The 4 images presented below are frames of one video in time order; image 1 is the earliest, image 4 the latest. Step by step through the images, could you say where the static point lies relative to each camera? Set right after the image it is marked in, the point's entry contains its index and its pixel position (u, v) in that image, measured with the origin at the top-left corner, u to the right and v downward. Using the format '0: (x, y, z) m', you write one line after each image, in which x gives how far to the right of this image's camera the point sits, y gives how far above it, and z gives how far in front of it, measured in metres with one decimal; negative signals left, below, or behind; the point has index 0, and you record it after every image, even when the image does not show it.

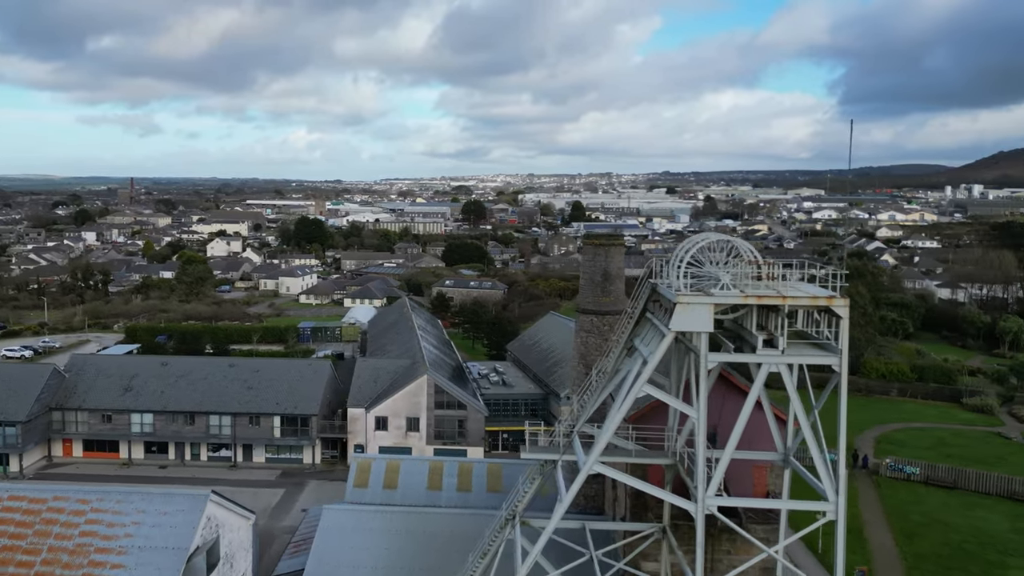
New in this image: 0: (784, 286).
0: (+3.4, 0.0, +10.5) m
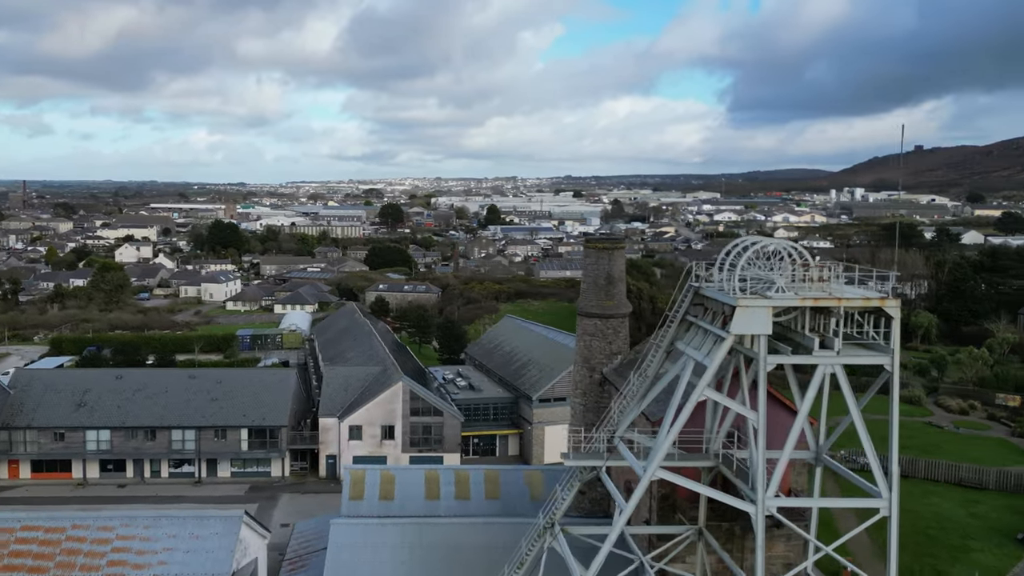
0: (+4.2, 0.0, +10.7) m
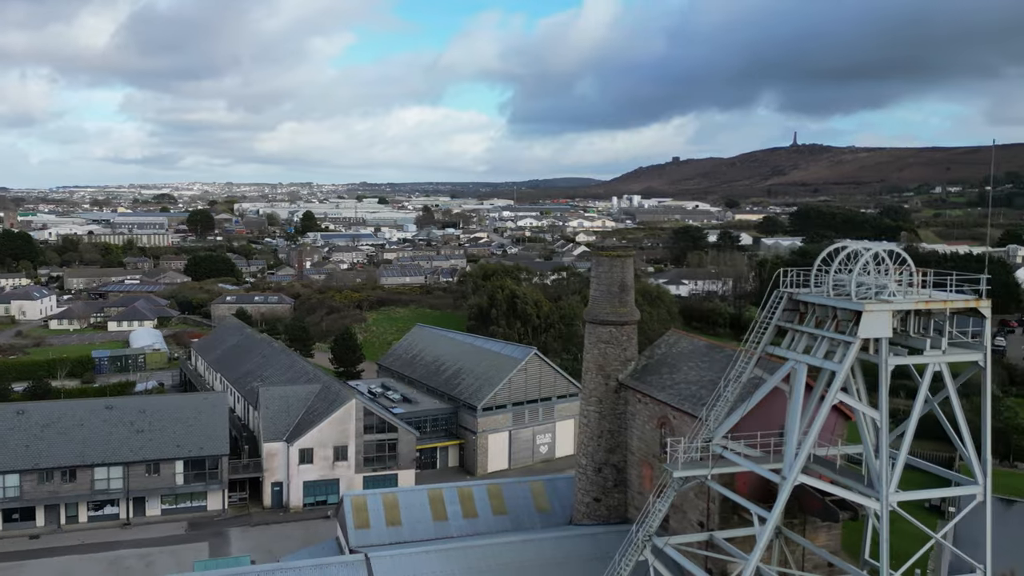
0: (+5.8, 0.0, +11.4) m
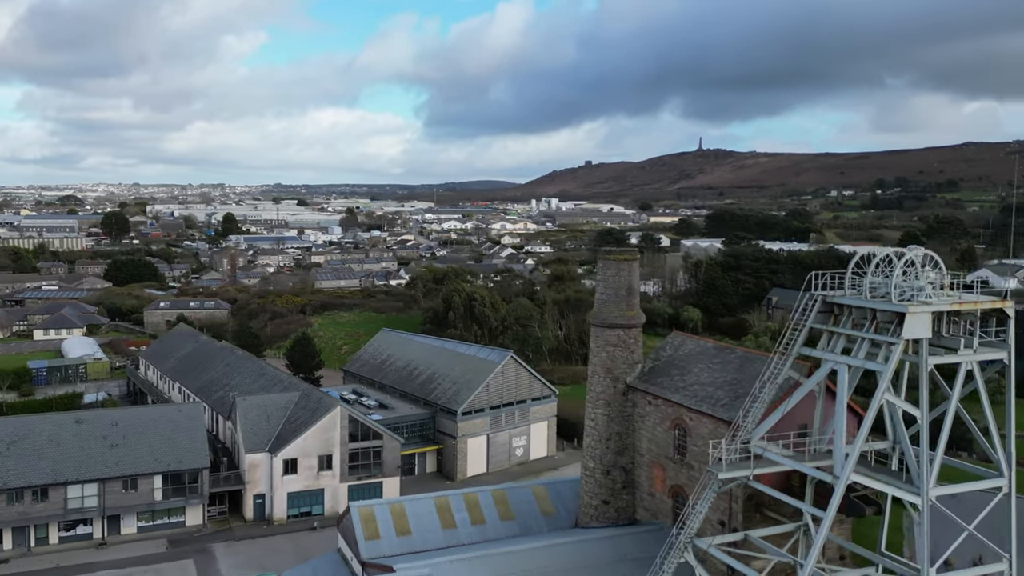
0: (+6.4, -0.1, +11.9) m
